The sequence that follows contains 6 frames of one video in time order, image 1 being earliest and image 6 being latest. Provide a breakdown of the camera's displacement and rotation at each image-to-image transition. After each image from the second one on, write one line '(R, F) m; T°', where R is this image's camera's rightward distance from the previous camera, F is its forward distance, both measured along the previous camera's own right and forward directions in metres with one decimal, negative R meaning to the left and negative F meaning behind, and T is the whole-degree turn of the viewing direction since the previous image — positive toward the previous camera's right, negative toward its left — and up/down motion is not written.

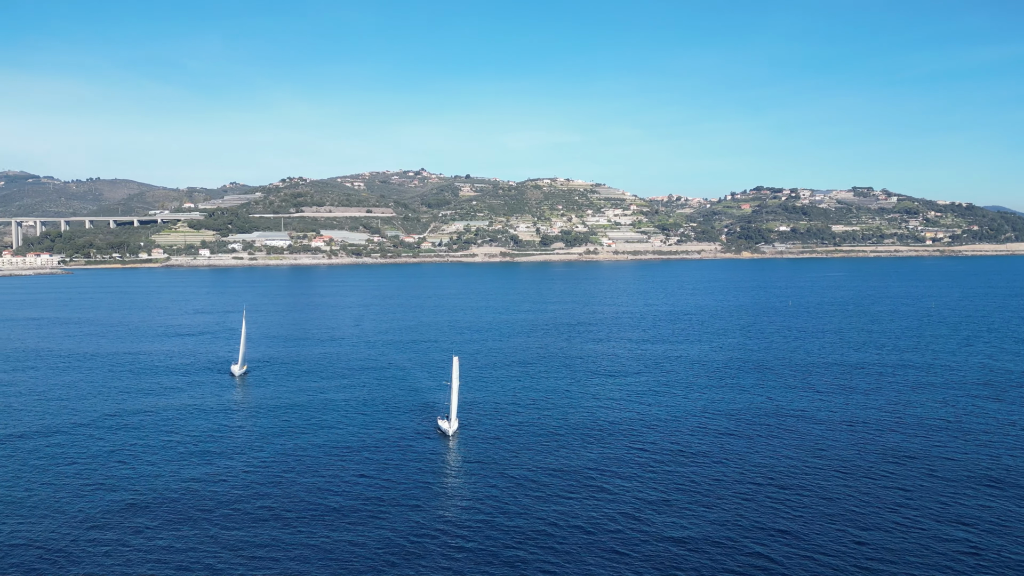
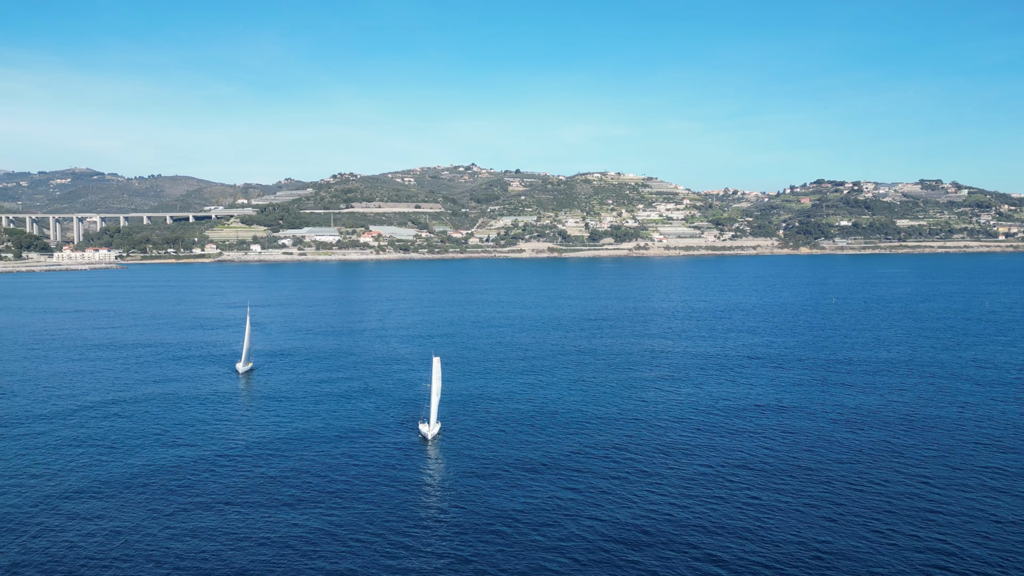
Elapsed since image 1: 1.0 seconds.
(+0.2, +0.6) m; -4°
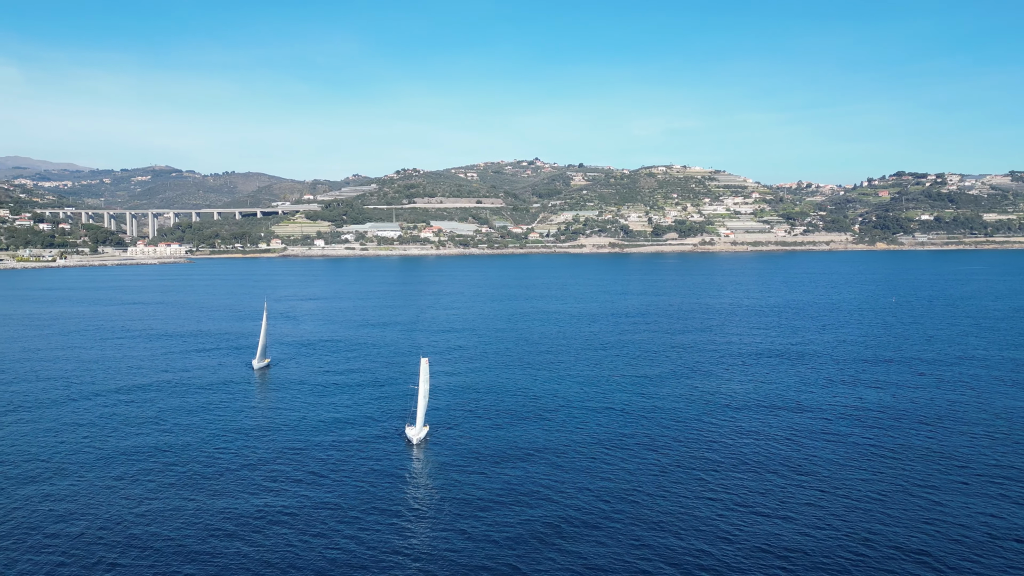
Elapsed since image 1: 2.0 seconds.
(+0.6, +0.4) m; -5°
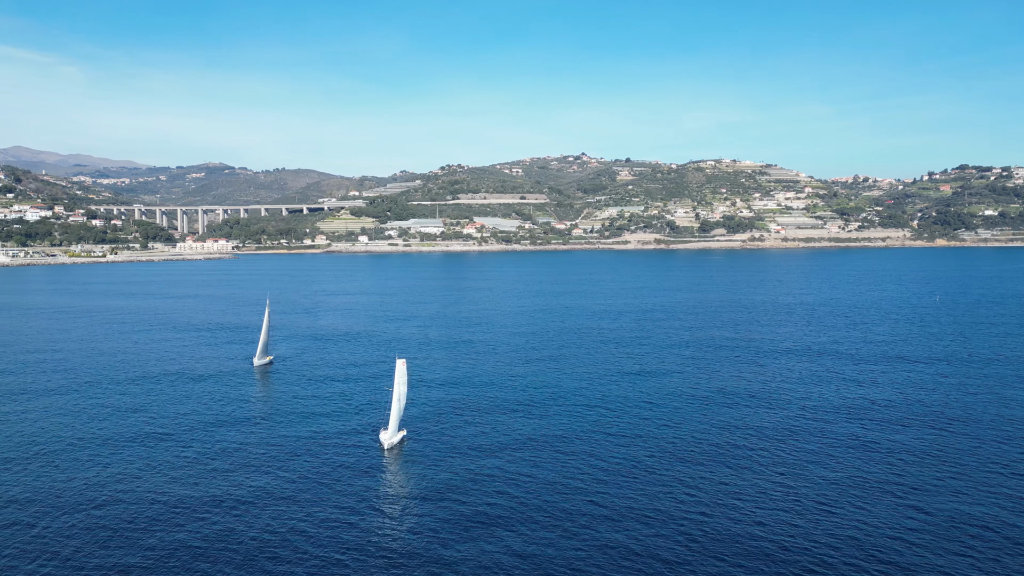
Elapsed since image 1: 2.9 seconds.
(+0.6, +0.3) m; -4°
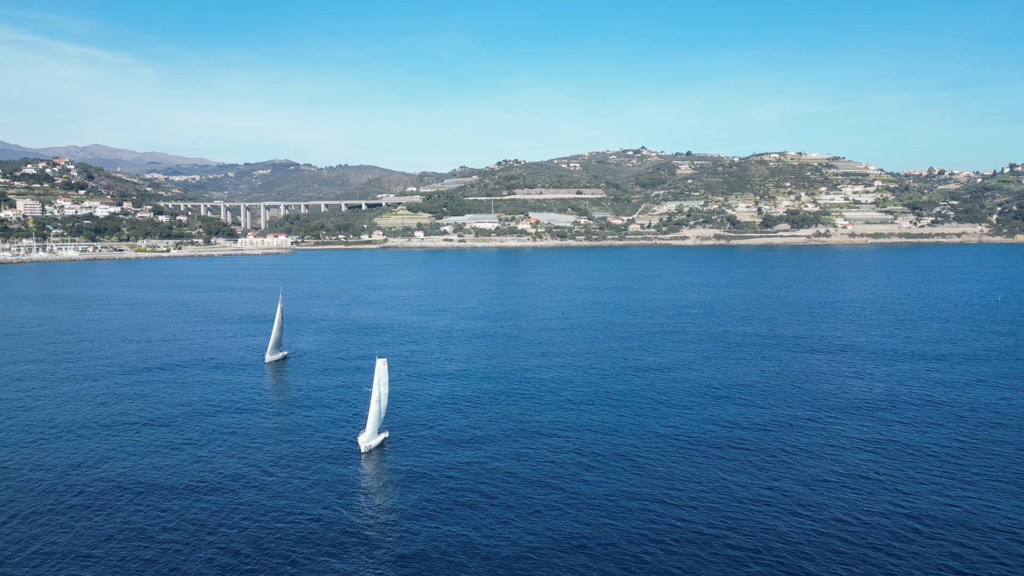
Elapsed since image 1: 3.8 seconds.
(+0.7, +0.2) m; -5°
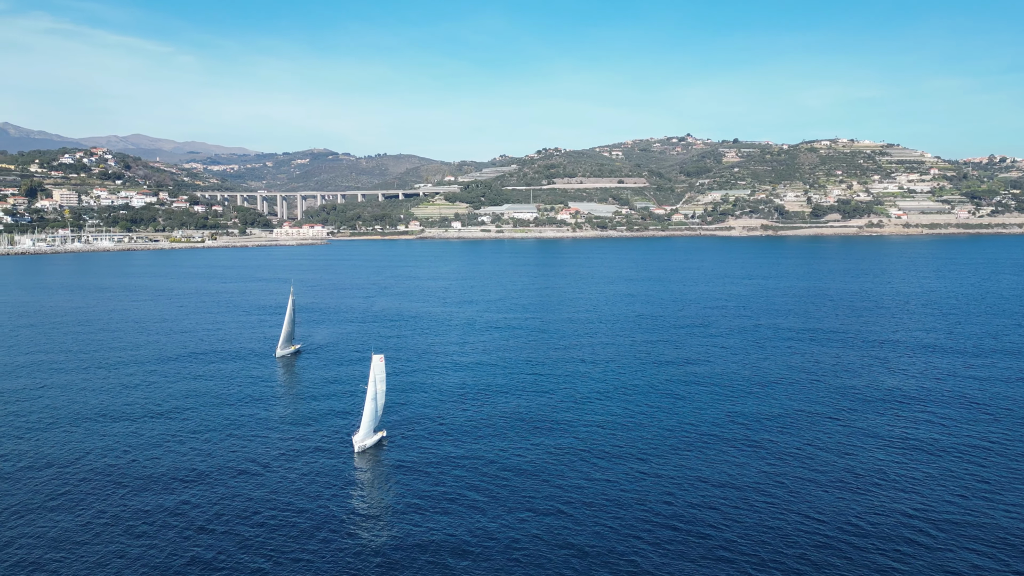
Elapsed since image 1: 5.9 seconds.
(0.0, +1.0) m; -3°
